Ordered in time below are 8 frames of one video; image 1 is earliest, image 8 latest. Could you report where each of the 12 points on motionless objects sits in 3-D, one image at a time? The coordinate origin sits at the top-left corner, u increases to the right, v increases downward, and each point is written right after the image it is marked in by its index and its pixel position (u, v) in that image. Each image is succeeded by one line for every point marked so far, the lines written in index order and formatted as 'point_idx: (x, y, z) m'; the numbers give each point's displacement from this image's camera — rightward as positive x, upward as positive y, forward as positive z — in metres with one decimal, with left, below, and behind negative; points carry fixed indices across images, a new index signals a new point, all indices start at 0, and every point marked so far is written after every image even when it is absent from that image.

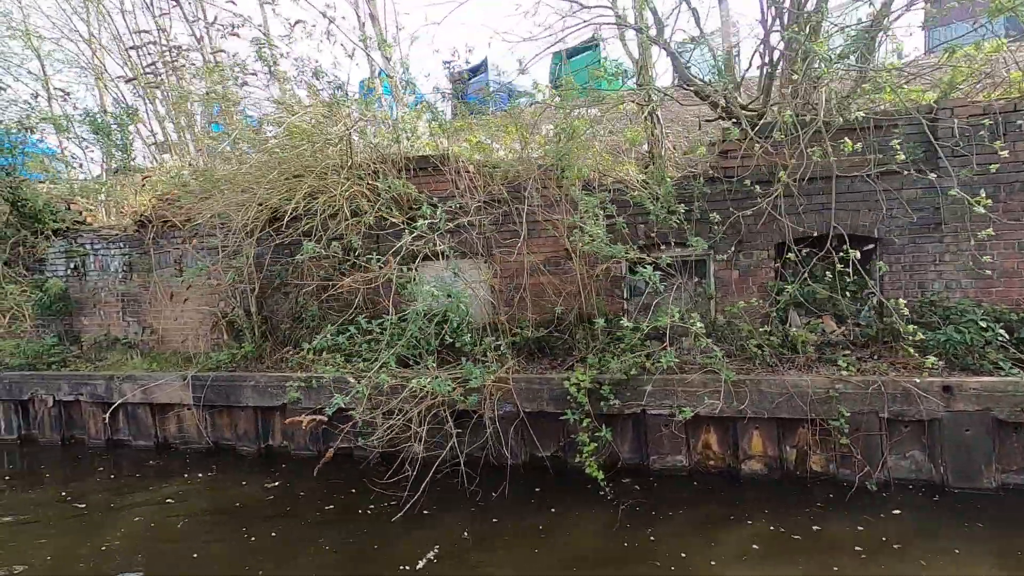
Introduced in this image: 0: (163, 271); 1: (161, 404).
0: (-4.7, +0.2, +7.2) m
1: (-4.0, -1.3, +6.1) m
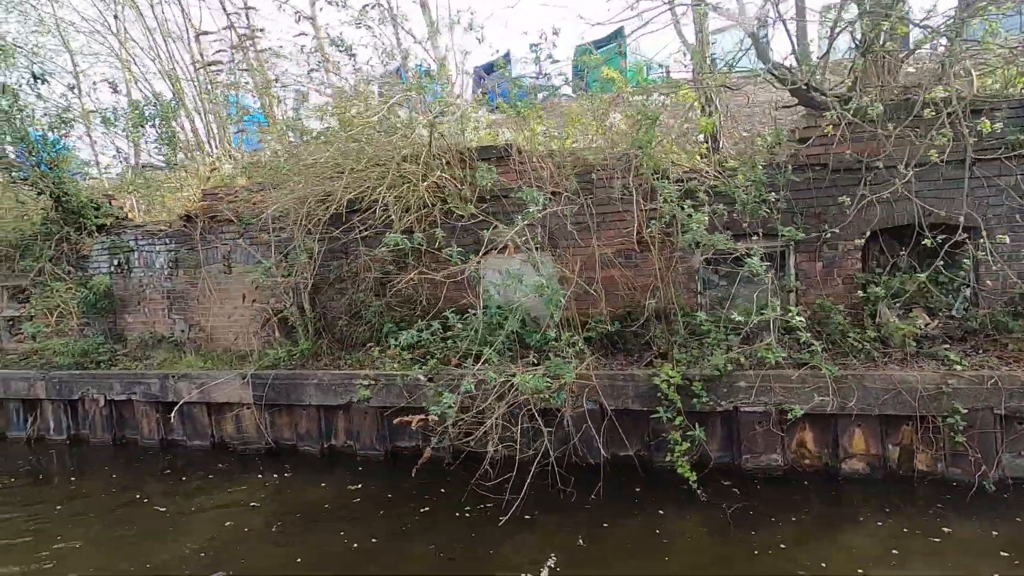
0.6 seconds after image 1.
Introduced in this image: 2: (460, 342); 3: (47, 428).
0: (-3.9, +0.3, +7.0) m
1: (-3.2, -1.3, +5.9) m
2: (-0.5, -0.5, +5.3) m
3: (-5.8, -1.8, +6.7) m
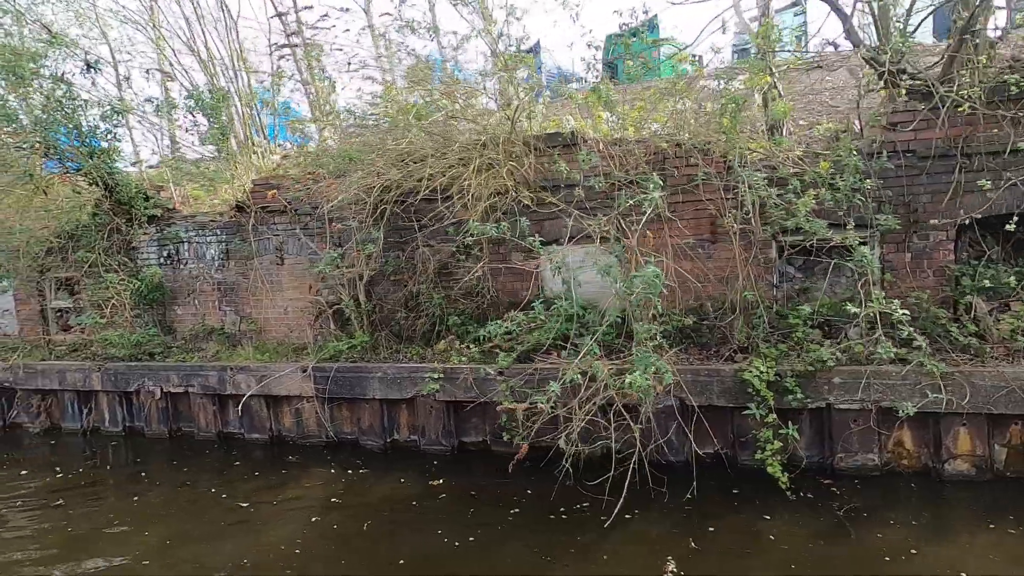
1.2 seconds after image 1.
0: (-3.2, +0.4, +6.9) m
1: (-2.6, -1.2, +5.8) m
2: (+0.2, -0.4, +5.1) m
3: (-5.1, -1.6, +6.7) m
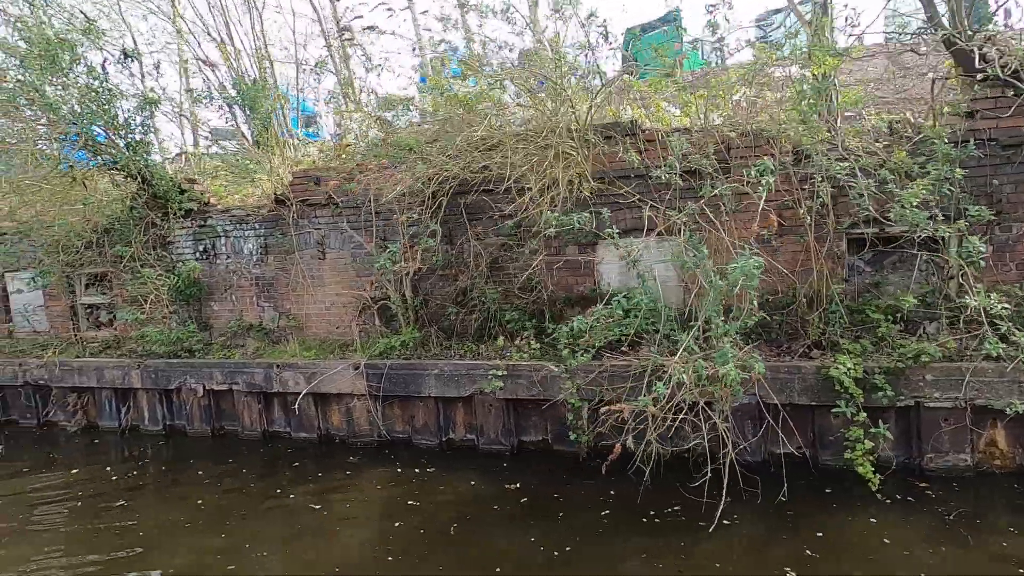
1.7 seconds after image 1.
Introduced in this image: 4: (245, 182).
0: (-2.6, +0.4, +6.8) m
1: (-2.0, -1.1, +5.7) m
2: (+0.8, -0.4, +5.0) m
3: (-4.5, -1.6, +6.5) m
4: (-3.7, +1.5, +7.4) m
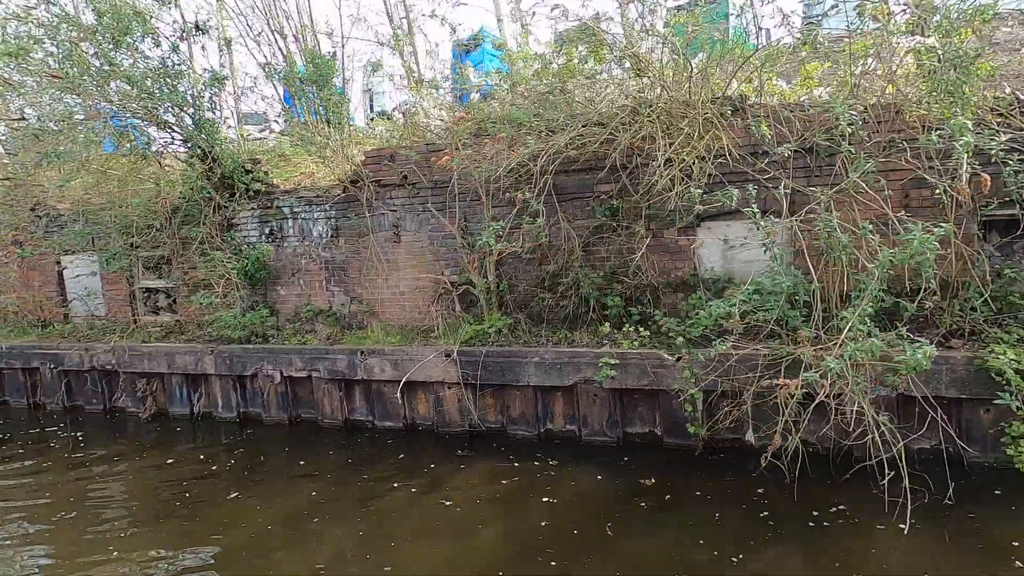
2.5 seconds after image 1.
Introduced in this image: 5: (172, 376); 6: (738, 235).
0: (-1.6, +0.6, +6.5) m
1: (-1.0, -1.0, +5.5) m
2: (+1.7, -0.2, +4.7) m
3: (-3.5, -1.4, +6.4) m
4: (-2.7, +1.7, +7.1) m
5: (-4.1, -1.1, +6.5) m
6: (+2.2, +0.5, +5.4) m
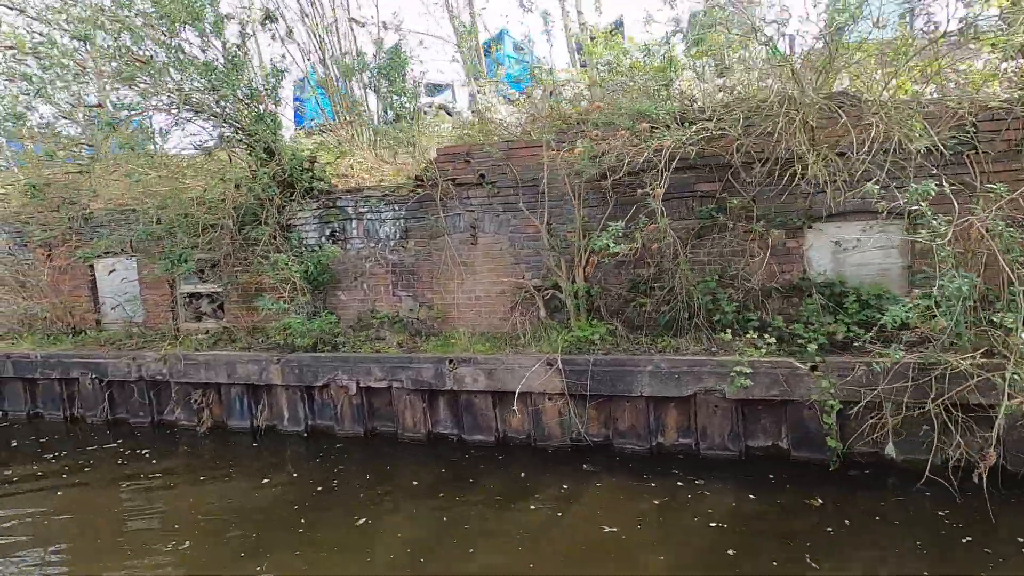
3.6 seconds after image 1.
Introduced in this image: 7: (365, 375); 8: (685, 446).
0: (-0.7, +0.6, +6.2) m
1: (0.0, -1.0, +5.1) m
2: (+2.7, -0.3, +4.4) m
3: (-2.6, -1.4, +5.9) m
4: (-1.7, +1.6, +6.7) m
5: (-3.2, -1.1, +6.1) m
6: (+3.2, +0.5, +5.1) m
7: (-1.5, -0.9, +5.5) m
8: (+1.5, -1.4, +4.7) m
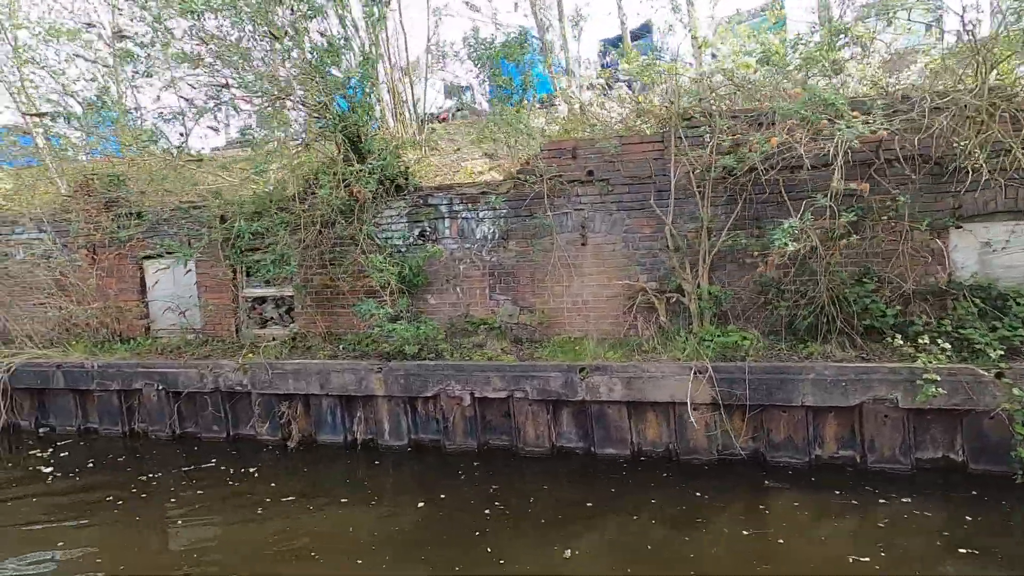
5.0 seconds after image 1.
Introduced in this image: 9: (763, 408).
0: (+0.5, +0.5, +5.8) m
1: (+1.2, -1.0, +4.8) m
2: (+4.0, -0.3, +4.2) m
3: (-1.4, -1.5, +5.5) m
4: (-0.6, +1.6, +6.4) m
5: (-2.0, -1.1, +5.6) m
6: (+4.4, +0.5, +4.9) m
7: (-0.3, -0.9, +5.1) m
8: (+2.8, -1.4, +4.4) m
9: (+2.1, -1.0, +4.5) m
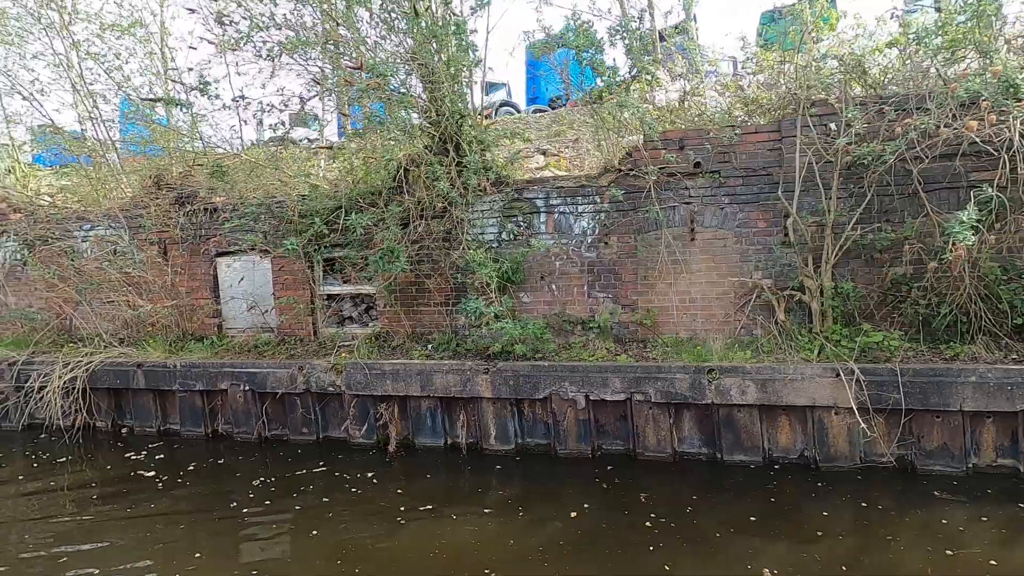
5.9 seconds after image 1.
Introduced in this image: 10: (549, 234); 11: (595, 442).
0: (+1.6, +0.6, +5.6) m
1: (+2.3, -1.0, +4.5) m
2: (+5.0, -0.3, +3.9) m
3: (-0.3, -1.4, +5.3) m
4: (+0.5, +1.6, +6.1) m
5: (-0.9, -1.1, +5.4) m
6: (+5.5, +0.5, +4.6) m
7: (+0.8, -0.9, +4.9) m
8: (+3.8, -1.4, +4.1) m
9: (+3.2, -1.0, +4.3) m
10: (+0.4, +0.6, +5.9) m
11: (+0.8, -1.4, +5.0) m
